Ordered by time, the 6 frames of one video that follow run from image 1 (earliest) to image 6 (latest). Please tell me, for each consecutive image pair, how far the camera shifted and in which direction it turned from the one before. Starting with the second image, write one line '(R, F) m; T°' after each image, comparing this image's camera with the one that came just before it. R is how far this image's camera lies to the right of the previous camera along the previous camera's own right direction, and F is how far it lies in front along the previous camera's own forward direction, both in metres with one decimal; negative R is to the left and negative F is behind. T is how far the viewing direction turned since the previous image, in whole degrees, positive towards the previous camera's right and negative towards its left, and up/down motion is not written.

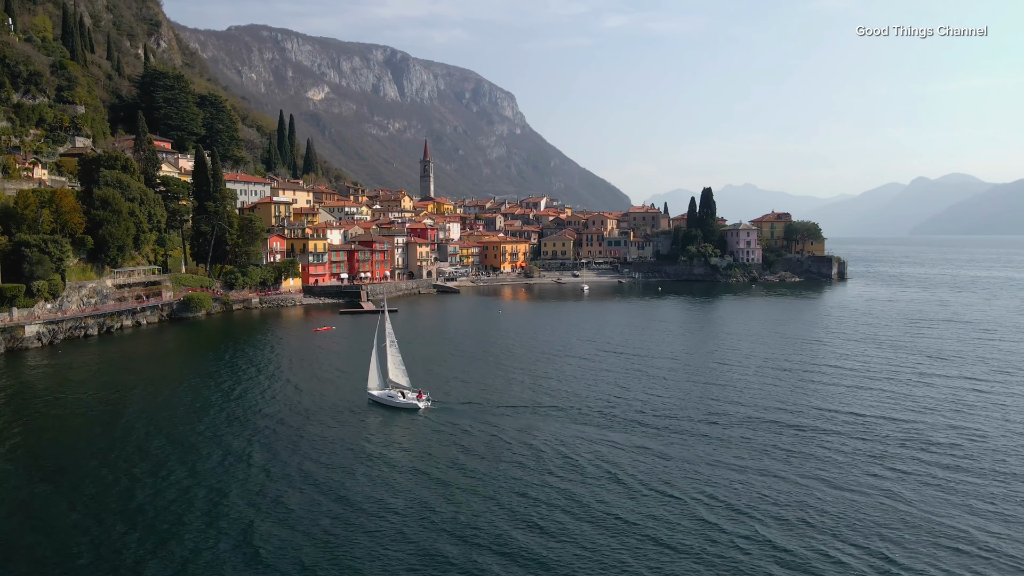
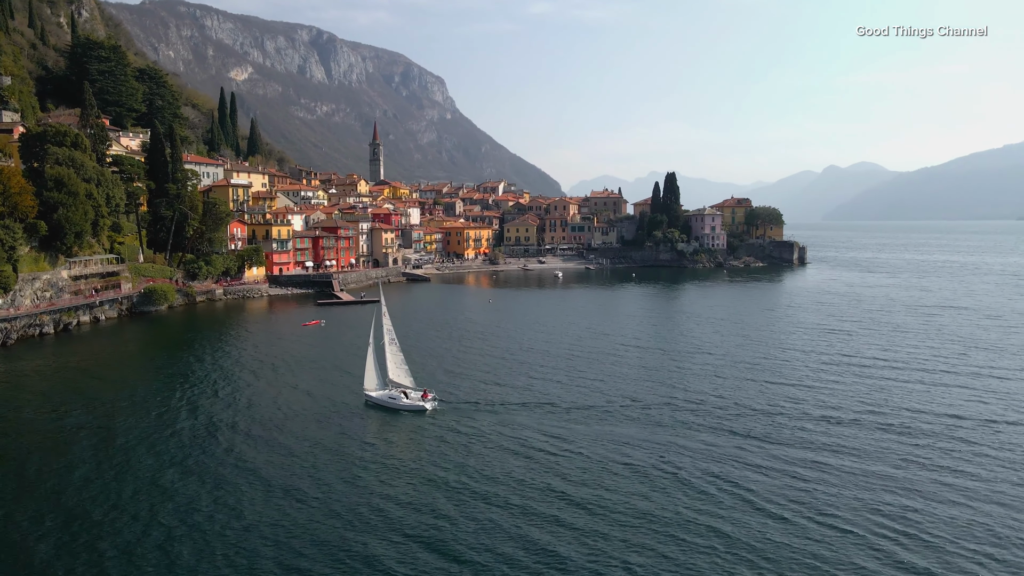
(-6.0, +3.8) m; +6°
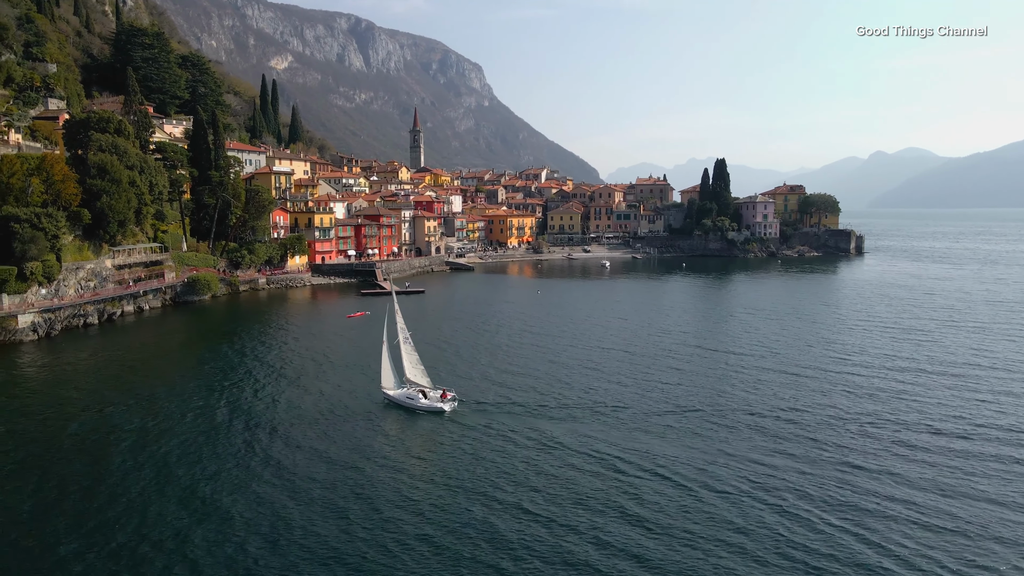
(-1.2, +2.5) m; -3°
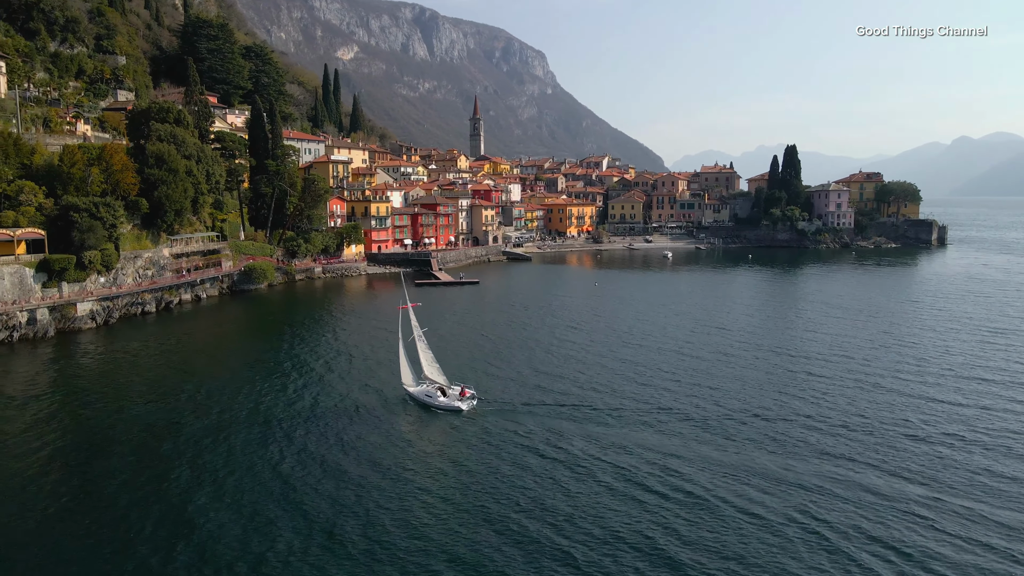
(+0.5, +1.8) m; -5°
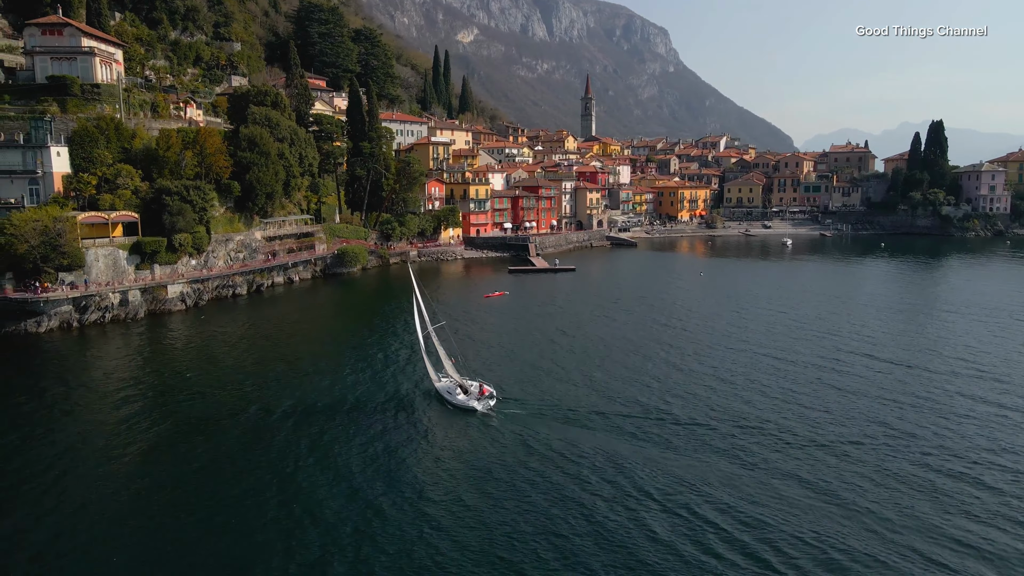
(+1.7, +3.3) m; -9°
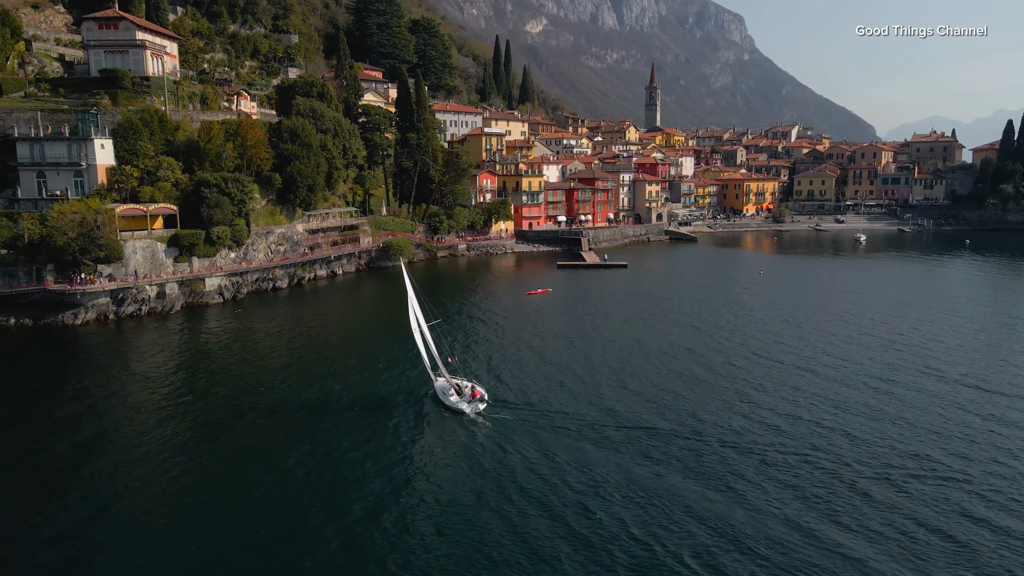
(+1.6, +2.2) m; -5°
